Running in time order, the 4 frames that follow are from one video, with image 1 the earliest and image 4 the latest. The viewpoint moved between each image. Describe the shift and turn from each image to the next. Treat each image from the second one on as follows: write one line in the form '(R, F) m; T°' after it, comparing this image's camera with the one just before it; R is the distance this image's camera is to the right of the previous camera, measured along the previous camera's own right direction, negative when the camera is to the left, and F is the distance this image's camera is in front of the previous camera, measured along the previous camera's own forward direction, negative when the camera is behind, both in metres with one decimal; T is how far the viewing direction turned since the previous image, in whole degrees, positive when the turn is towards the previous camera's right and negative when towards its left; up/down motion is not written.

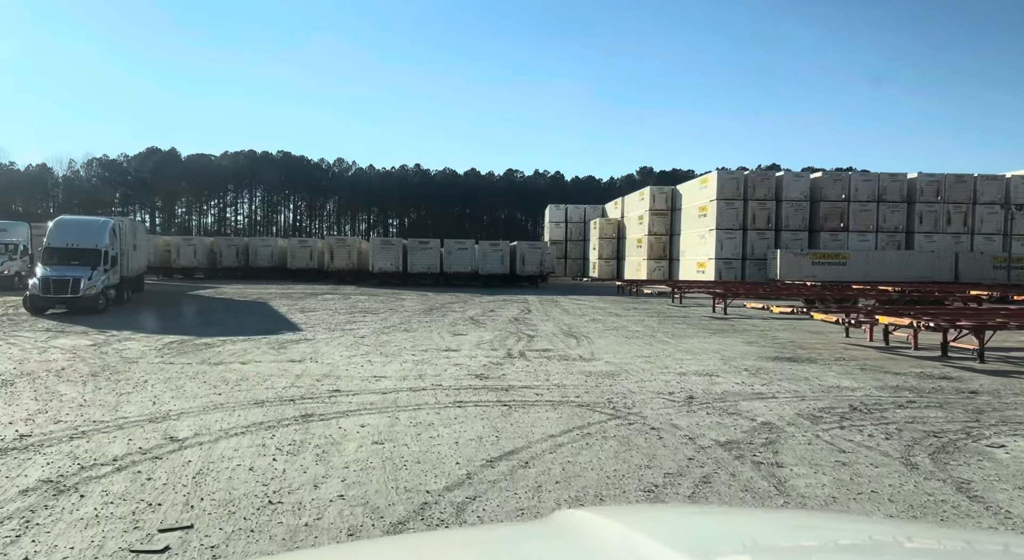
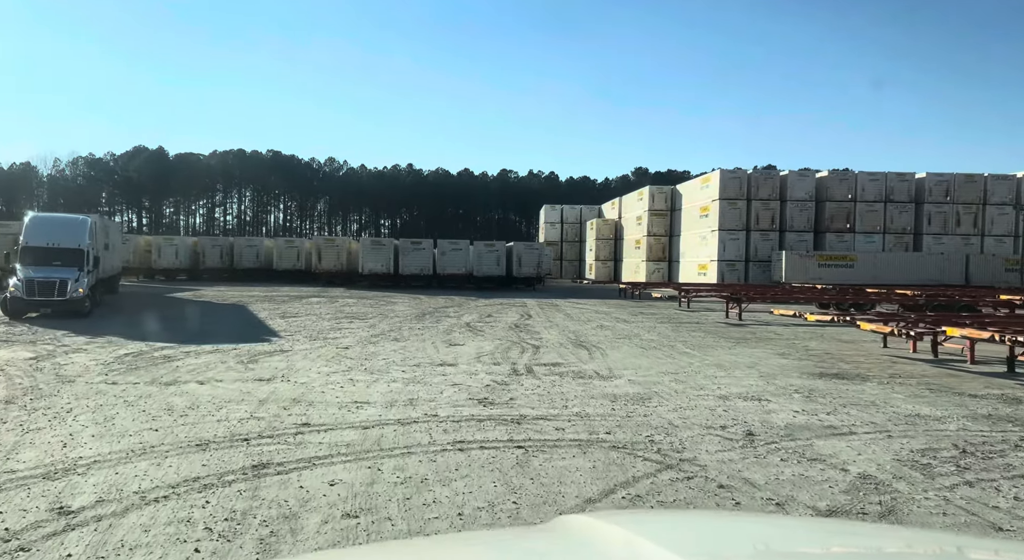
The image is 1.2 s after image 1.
(-0.2, +1.8) m; +1°
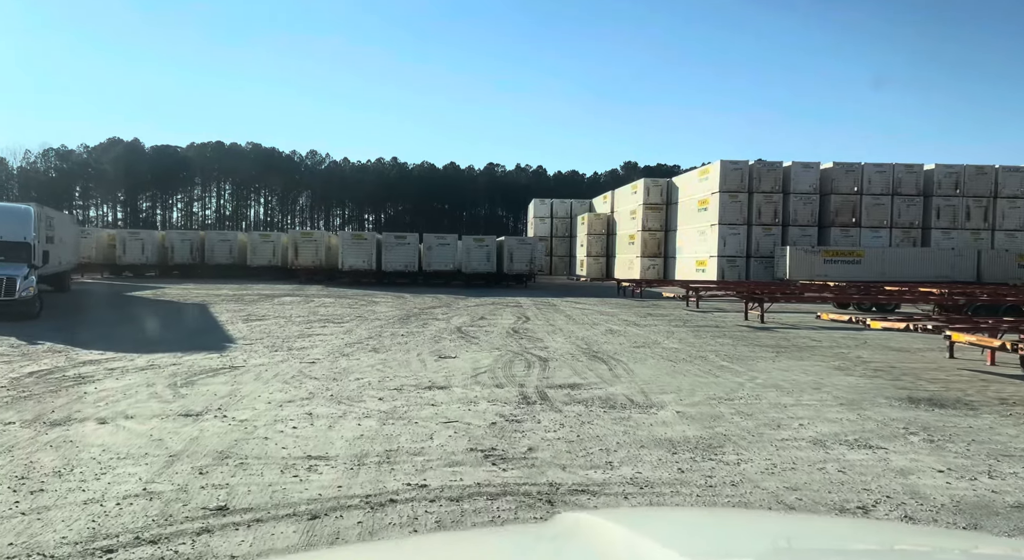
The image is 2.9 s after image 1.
(-0.3, +2.6) m; +1°
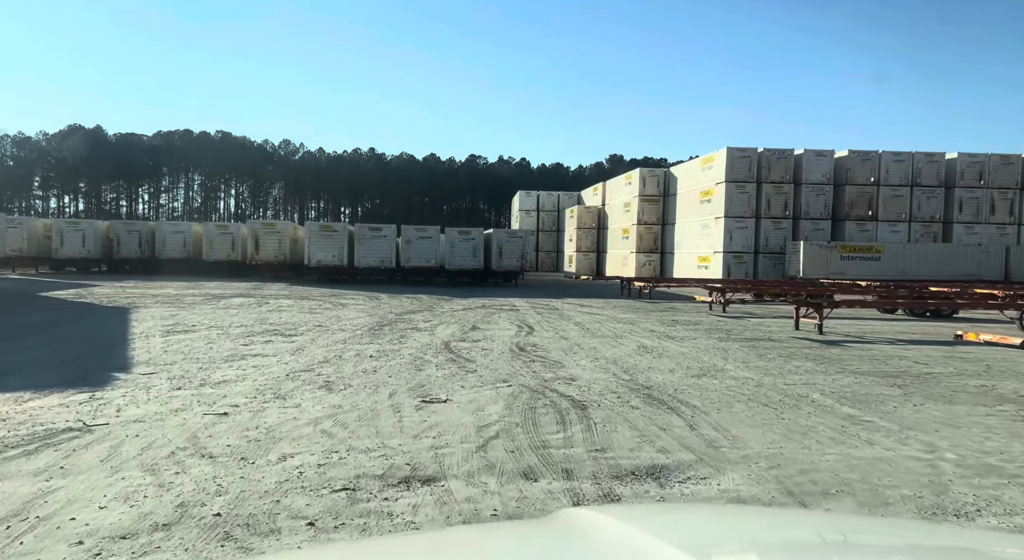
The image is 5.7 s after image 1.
(-0.4, +4.2) m; +1°
